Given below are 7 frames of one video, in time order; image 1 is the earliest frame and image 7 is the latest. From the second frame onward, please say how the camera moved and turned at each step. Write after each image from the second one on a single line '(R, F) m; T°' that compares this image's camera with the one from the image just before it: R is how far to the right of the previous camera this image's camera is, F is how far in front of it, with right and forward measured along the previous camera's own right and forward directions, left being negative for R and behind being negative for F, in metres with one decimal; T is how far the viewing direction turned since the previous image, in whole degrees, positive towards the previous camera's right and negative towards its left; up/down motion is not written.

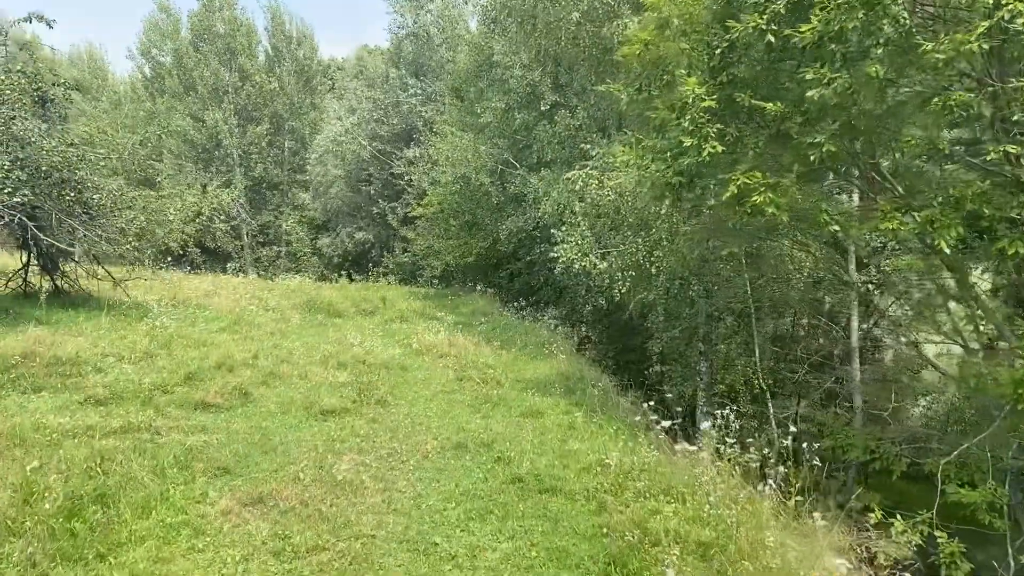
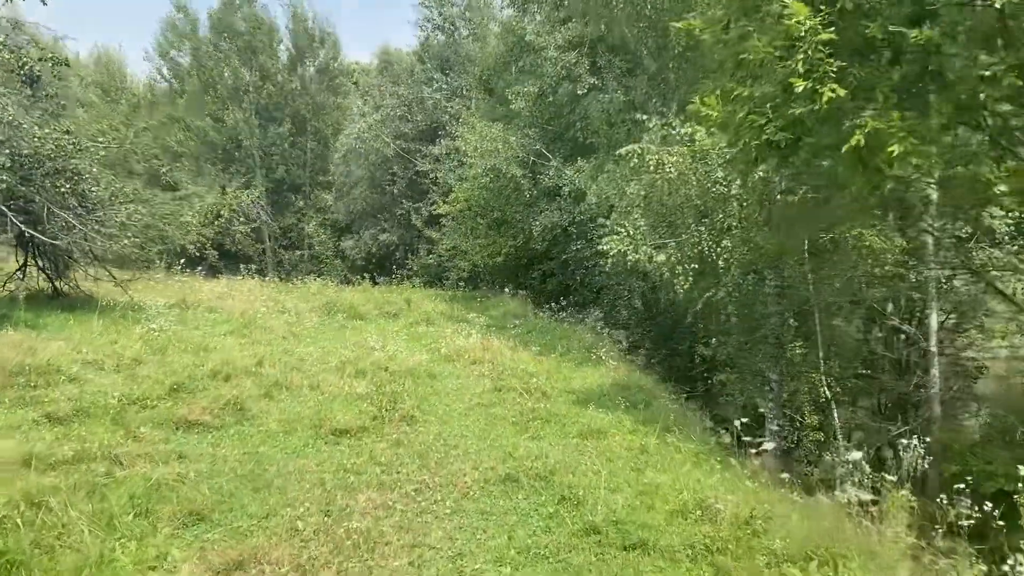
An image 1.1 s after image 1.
(-0.2, +1.3) m; -2°
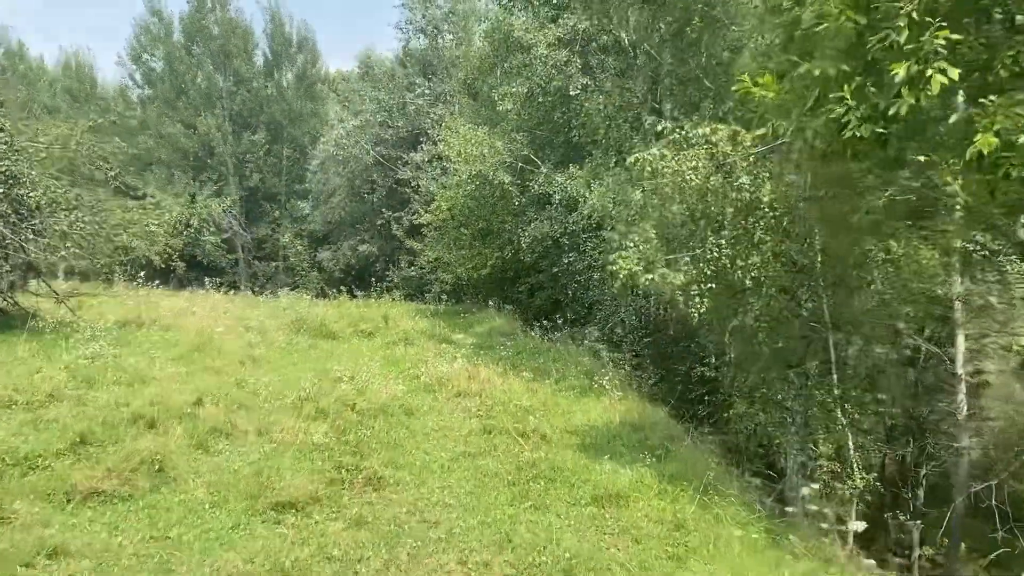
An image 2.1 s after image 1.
(-0.1, +1.2) m; +1°
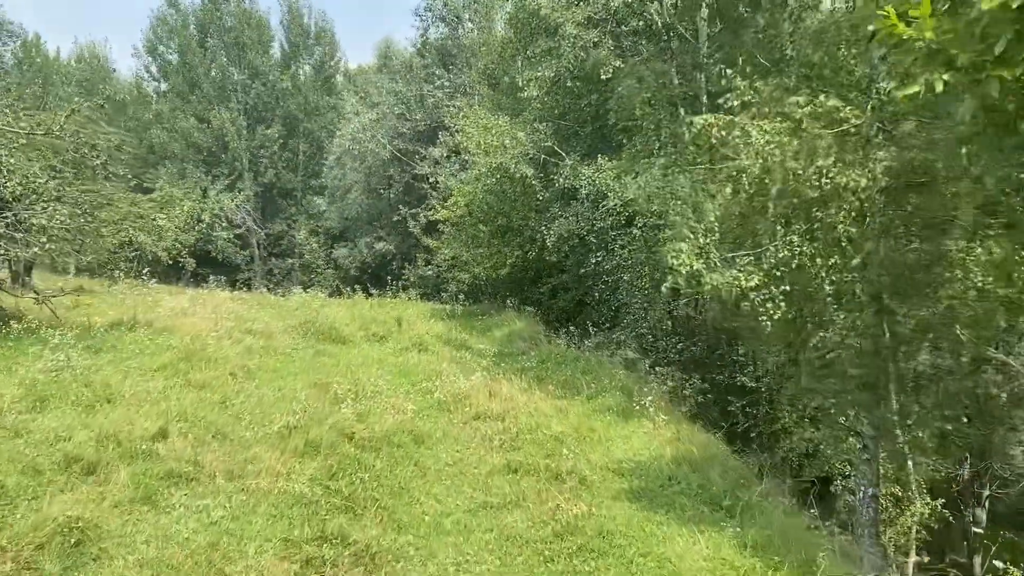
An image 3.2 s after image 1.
(-0.1, +1.1) m; -1°
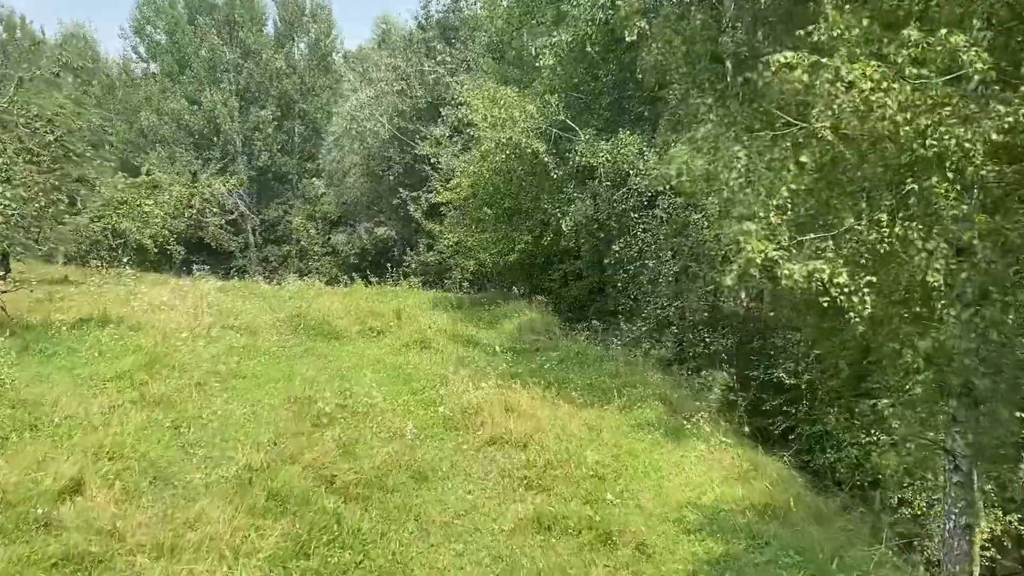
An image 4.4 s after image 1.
(-0.1, +1.2) m; 0°
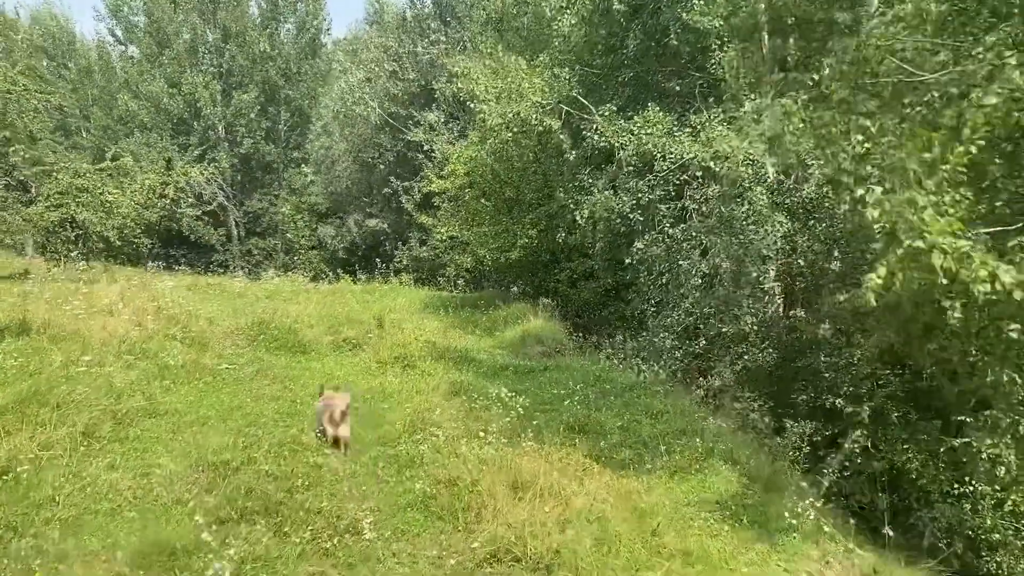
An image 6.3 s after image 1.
(-0.1, +1.9) m; 0°
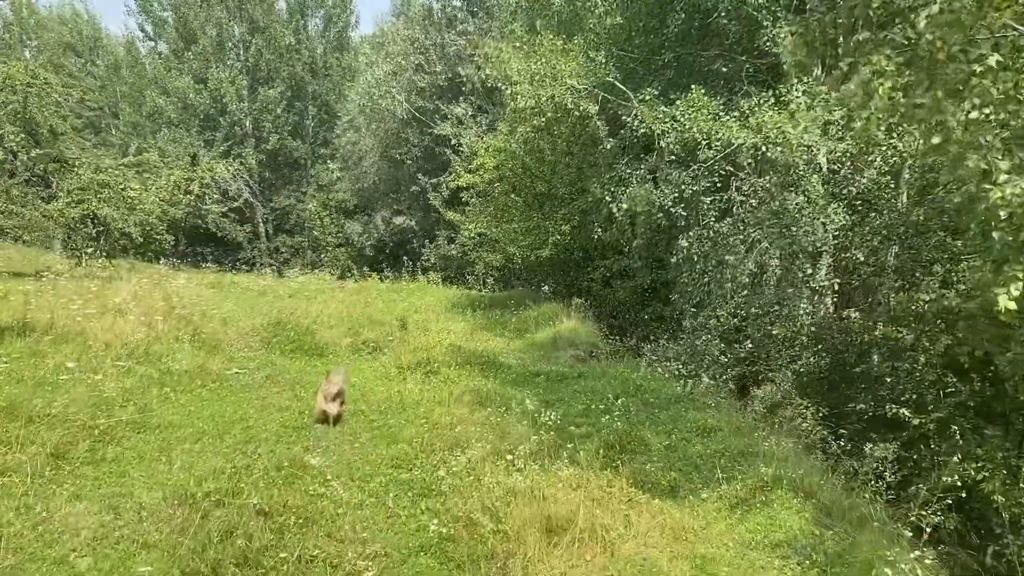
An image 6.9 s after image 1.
(0.0, +0.7) m; -2°
